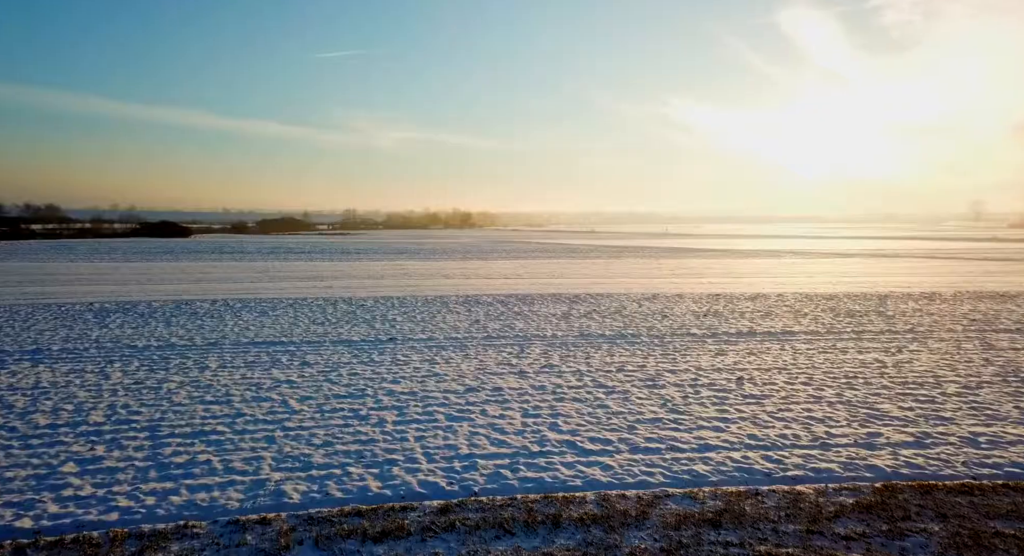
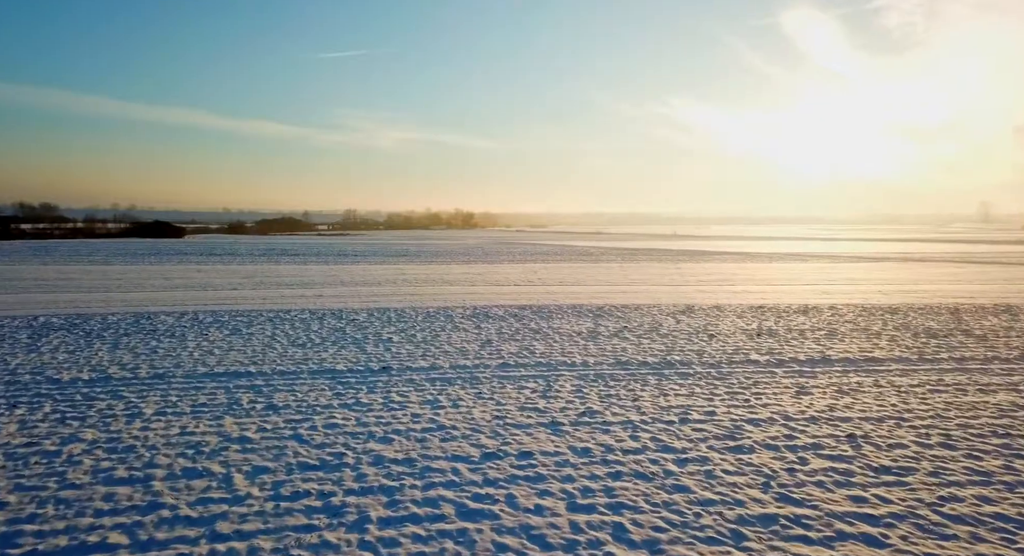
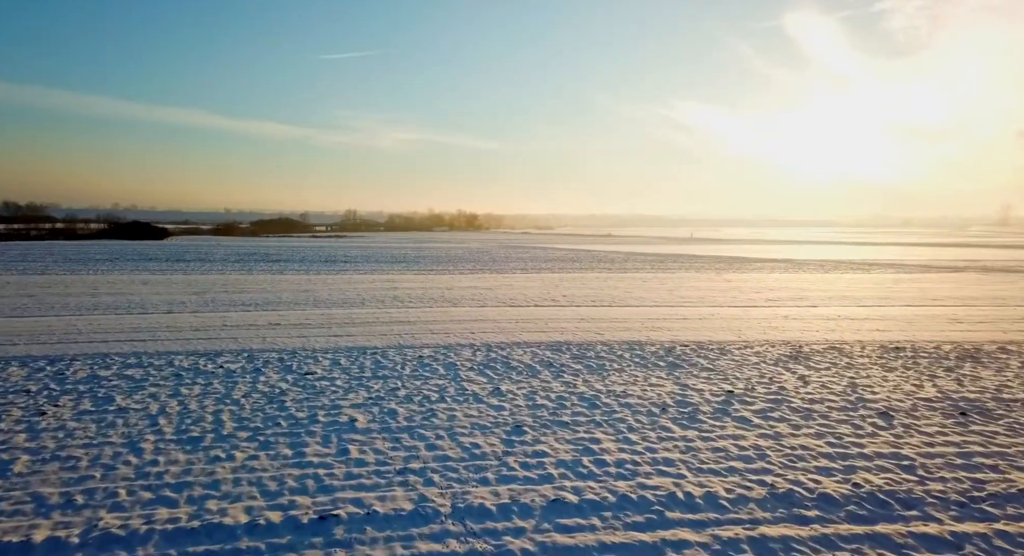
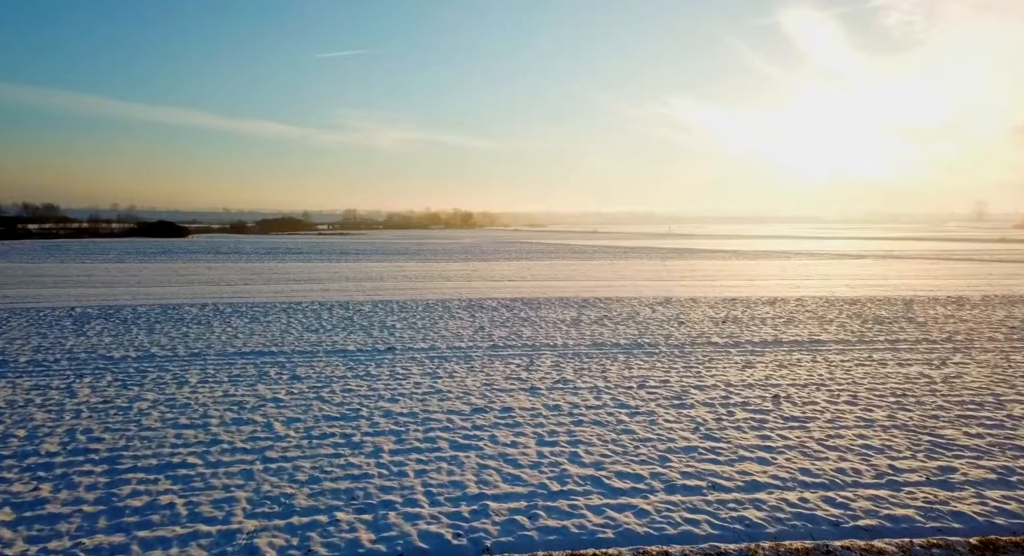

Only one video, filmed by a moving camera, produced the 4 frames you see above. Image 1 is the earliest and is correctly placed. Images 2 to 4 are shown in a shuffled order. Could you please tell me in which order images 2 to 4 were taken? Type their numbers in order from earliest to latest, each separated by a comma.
4, 2, 3
